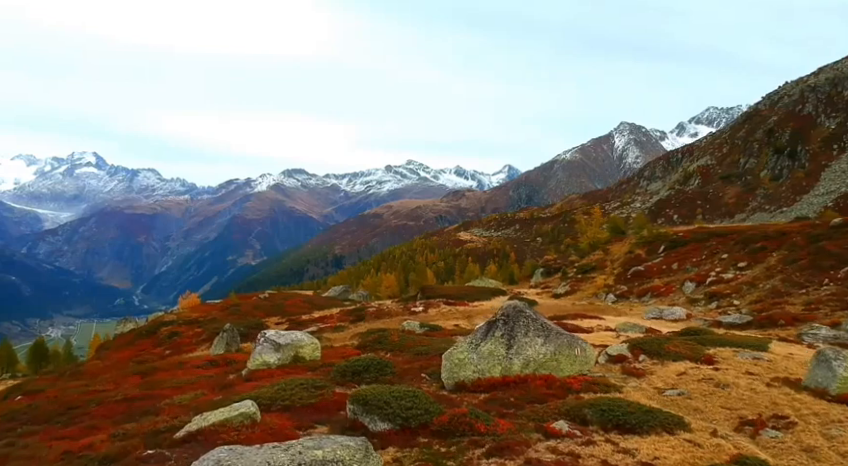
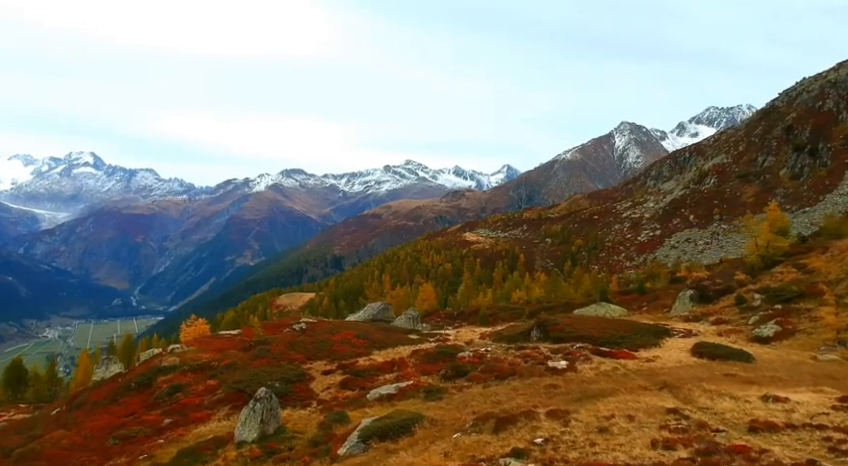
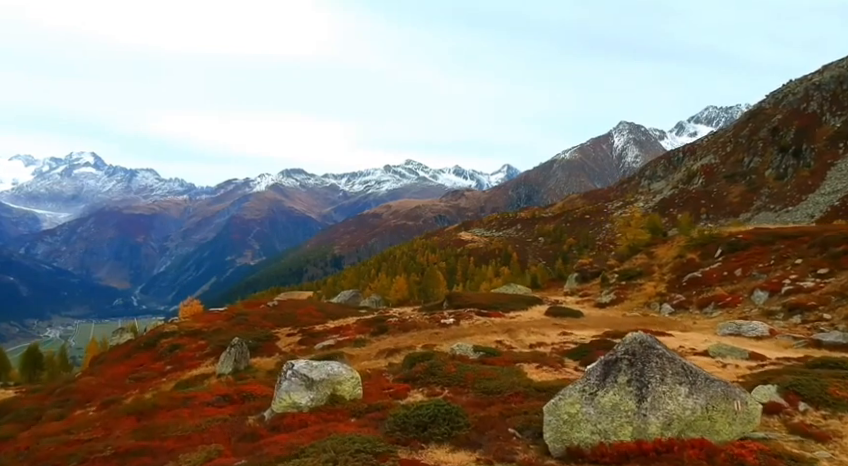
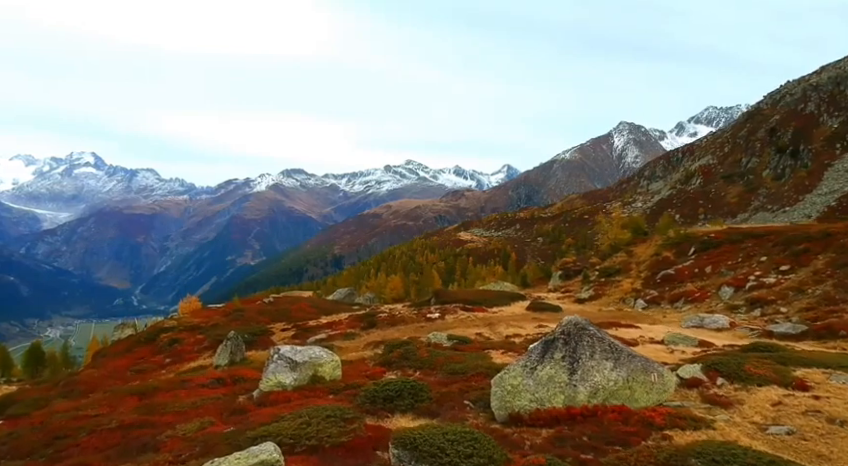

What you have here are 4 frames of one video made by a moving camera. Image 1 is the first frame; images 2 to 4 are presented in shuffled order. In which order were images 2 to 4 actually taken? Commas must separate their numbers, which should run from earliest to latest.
4, 3, 2
